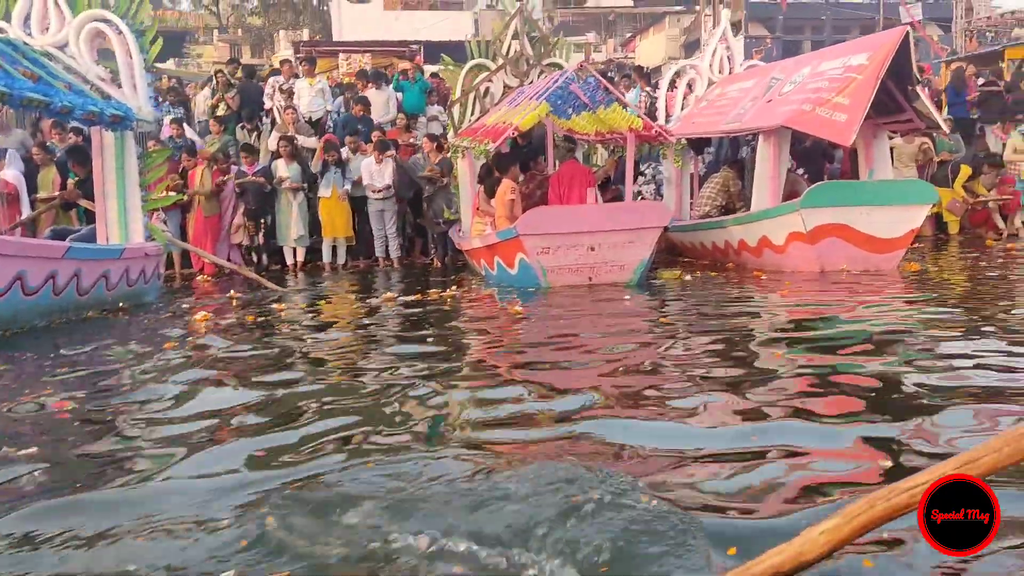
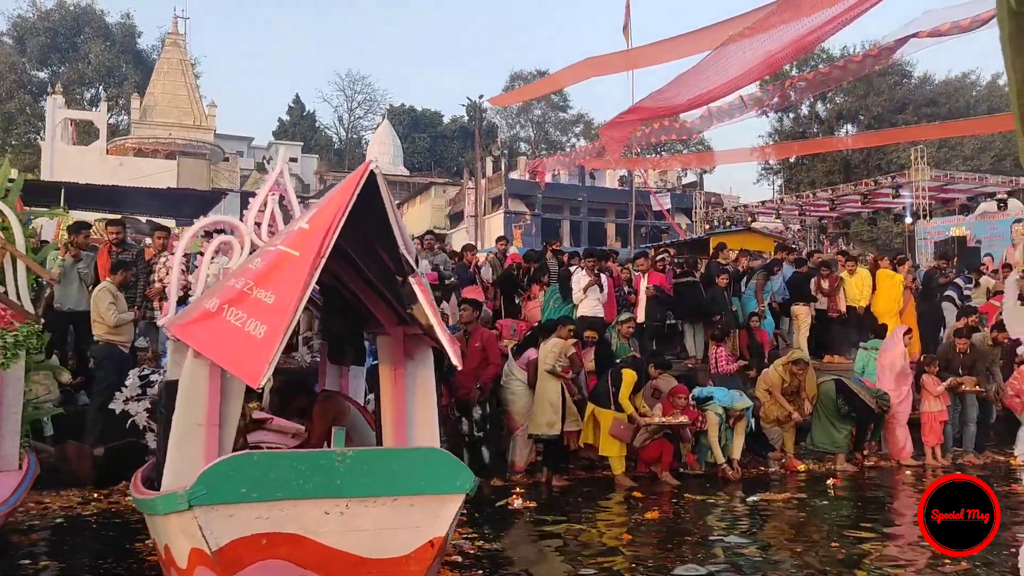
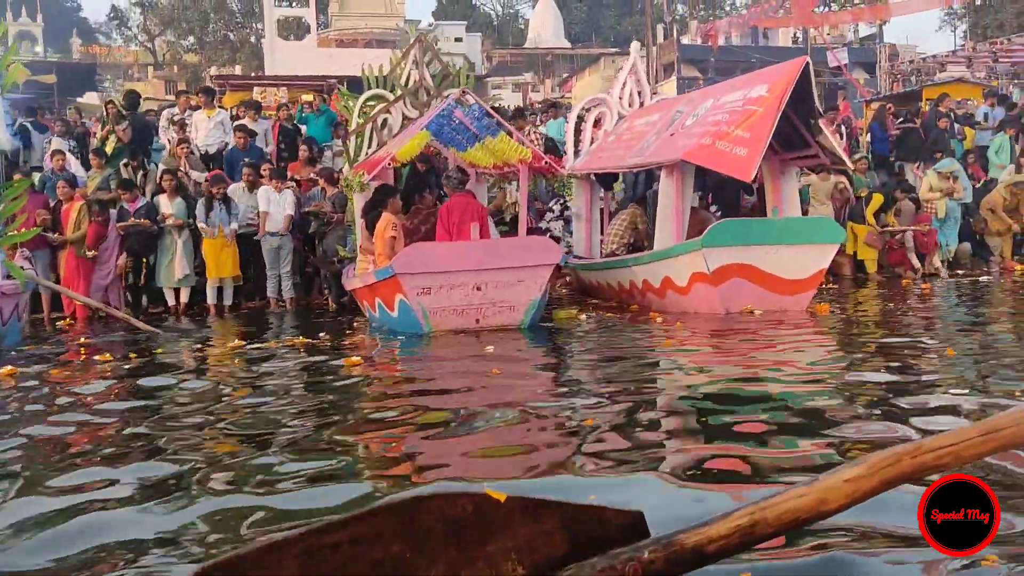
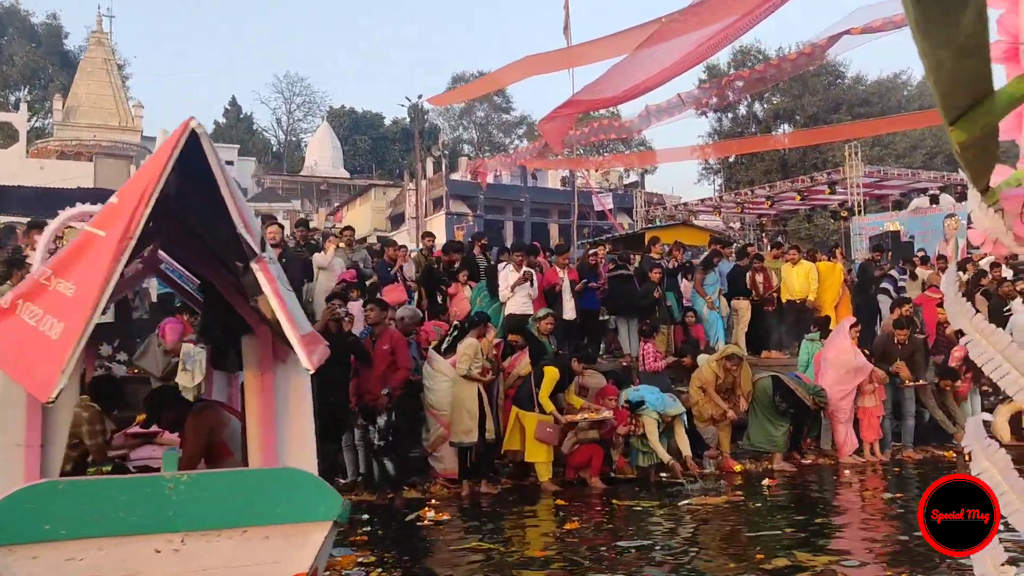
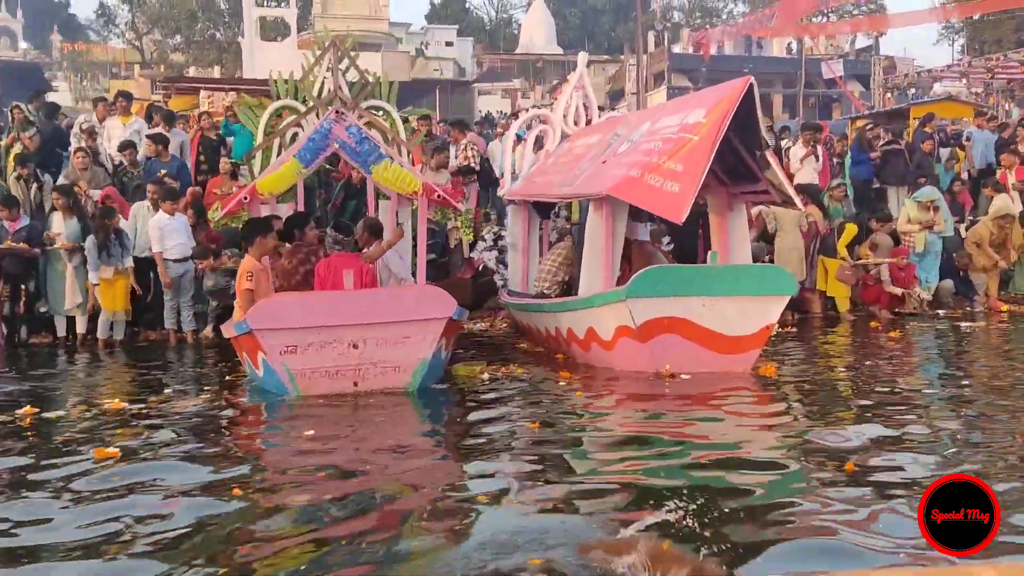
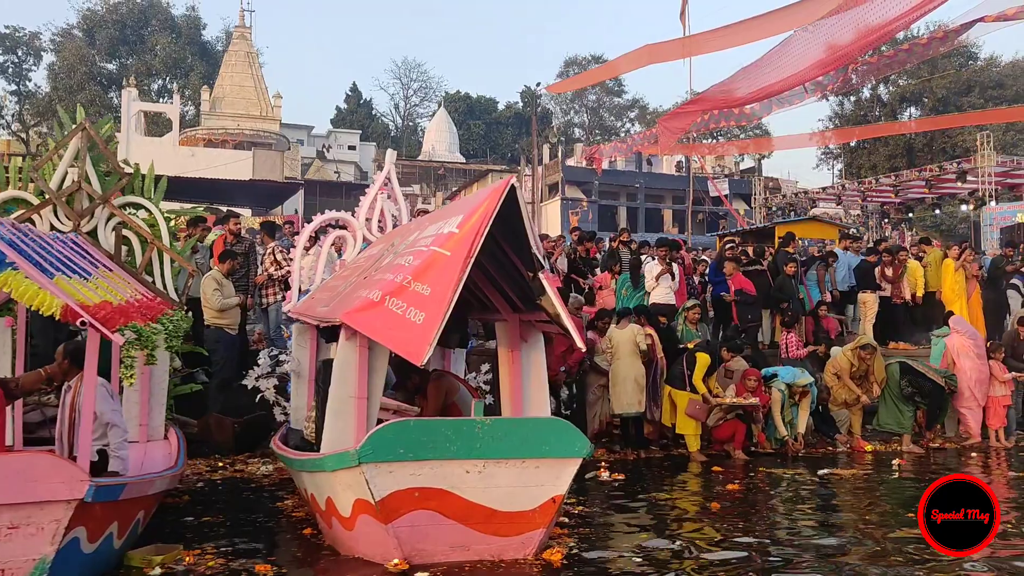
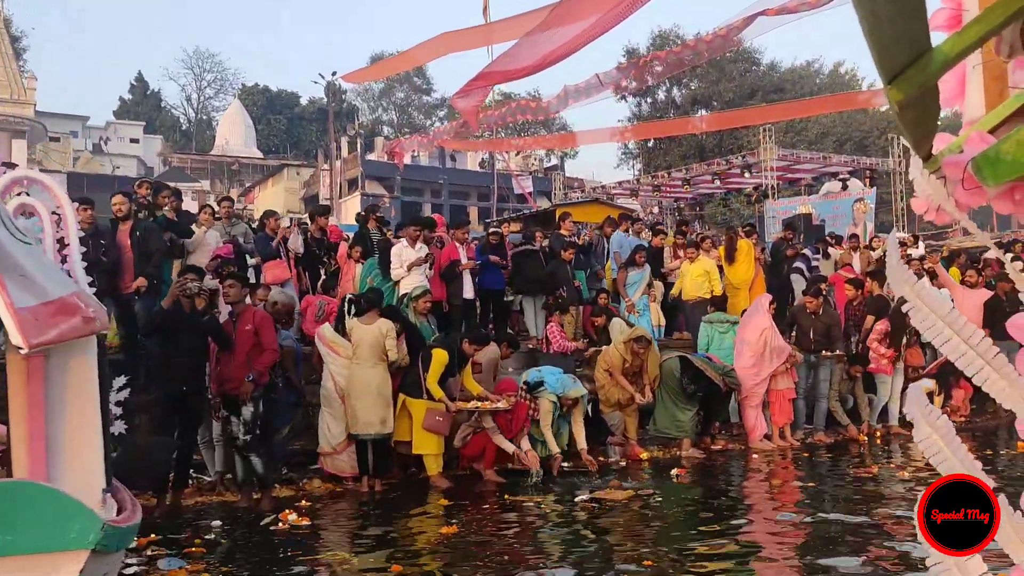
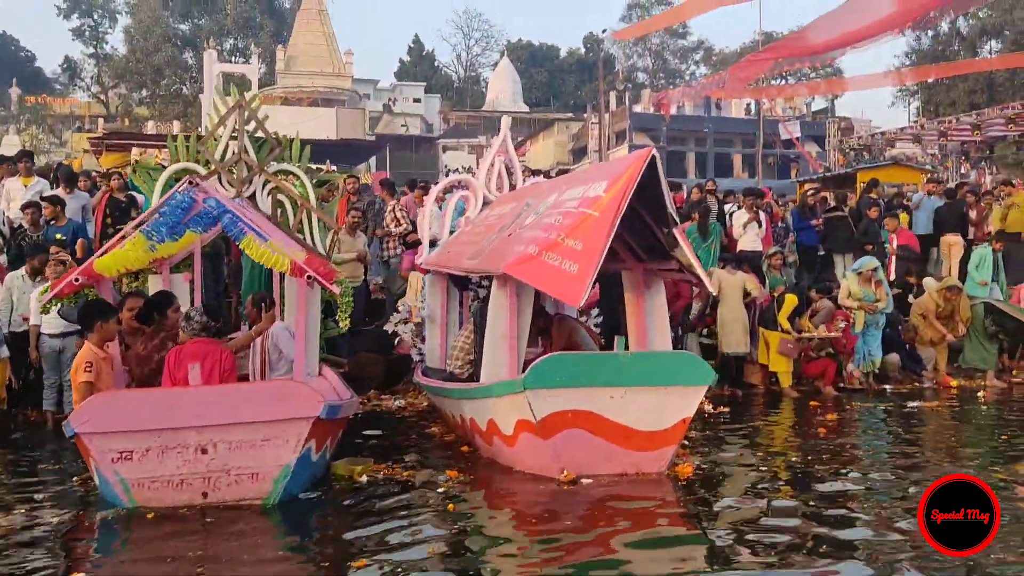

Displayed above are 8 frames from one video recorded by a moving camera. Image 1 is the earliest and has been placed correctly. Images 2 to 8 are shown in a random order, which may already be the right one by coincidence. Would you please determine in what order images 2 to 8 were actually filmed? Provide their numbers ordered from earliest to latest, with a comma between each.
3, 5, 8, 6, 2, 4, 7
